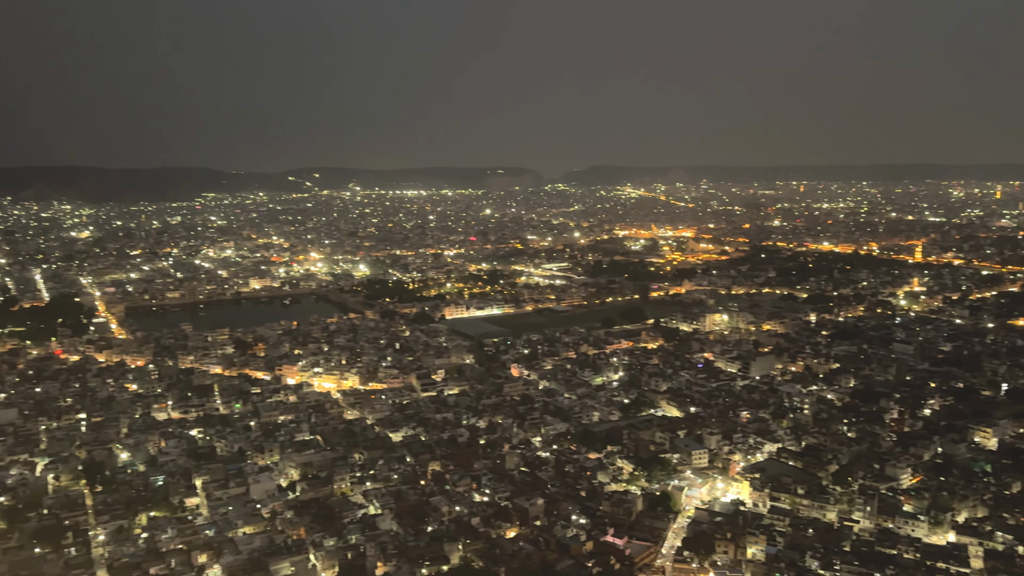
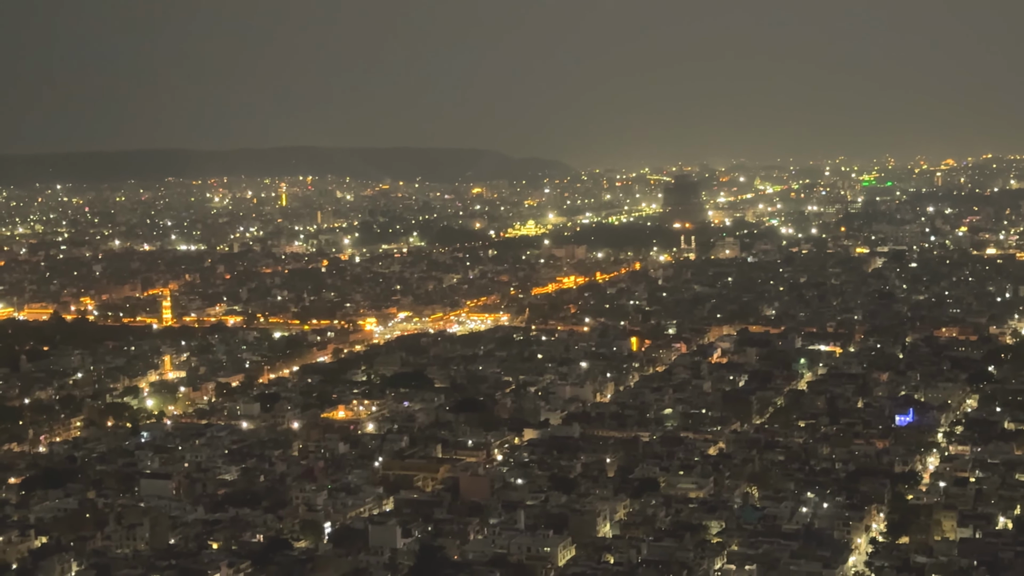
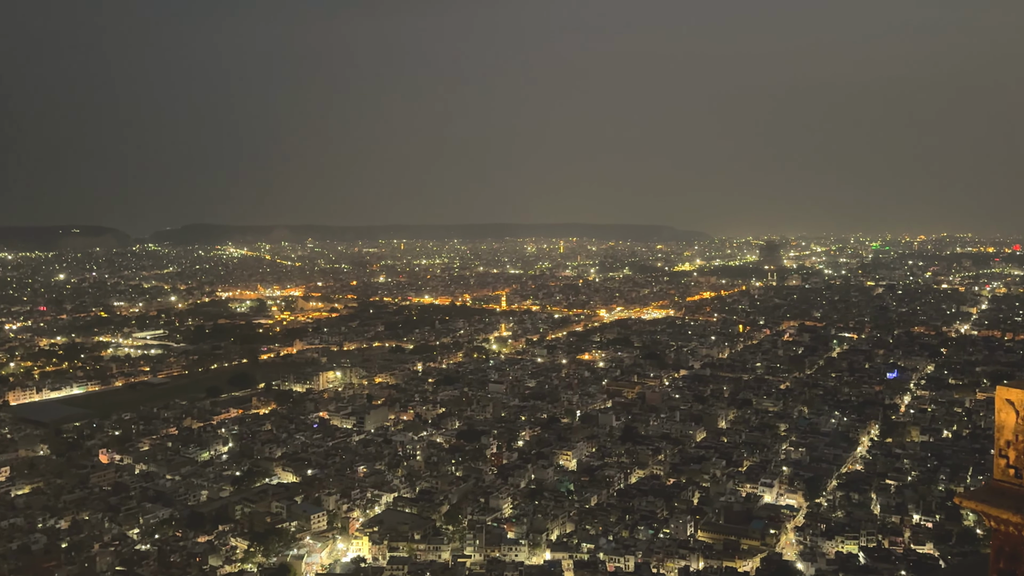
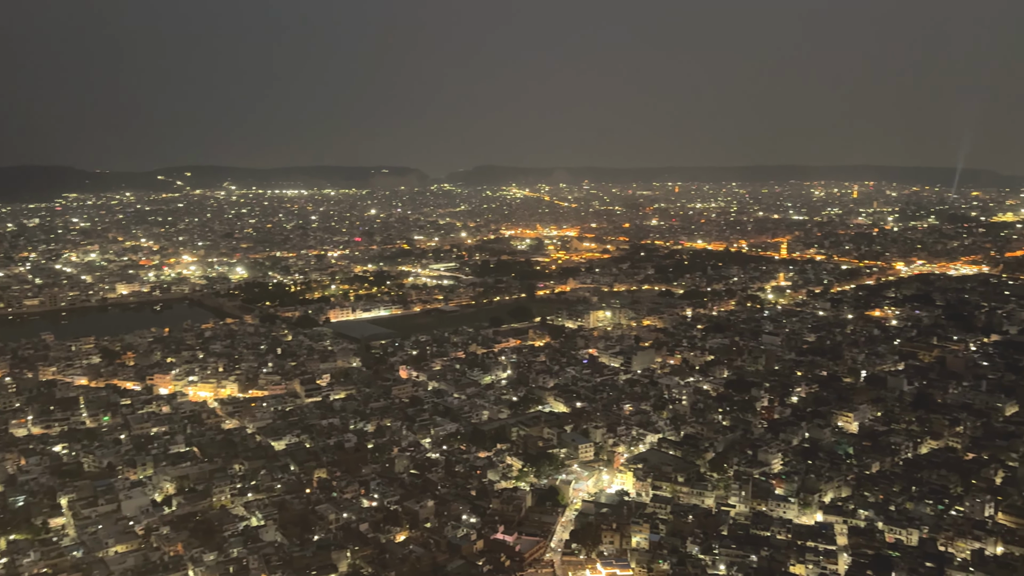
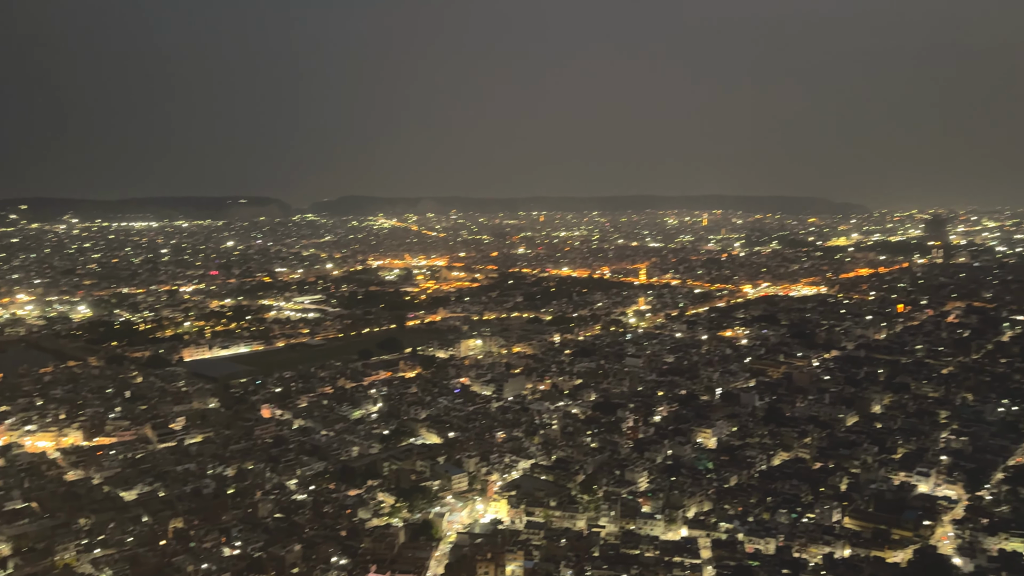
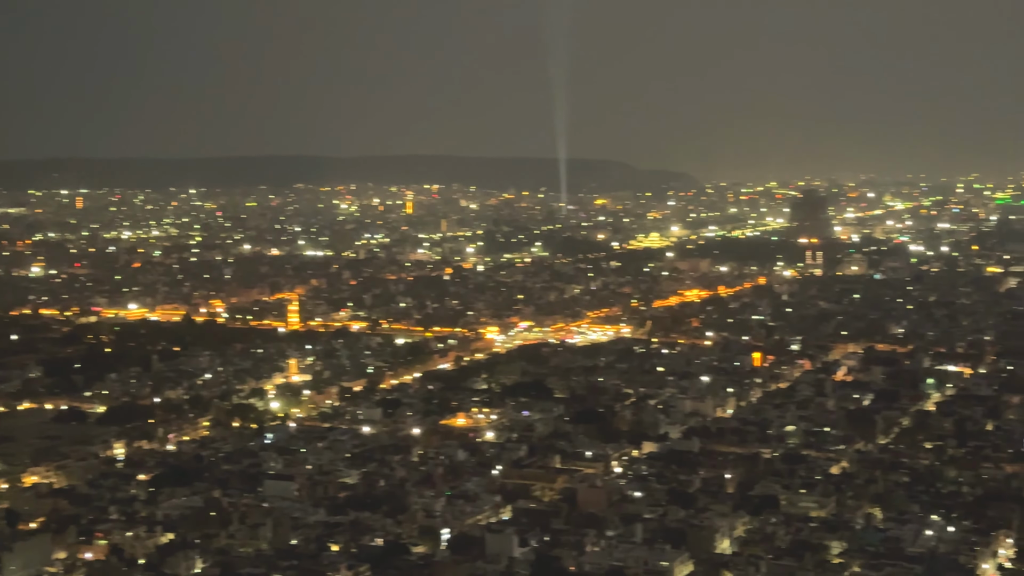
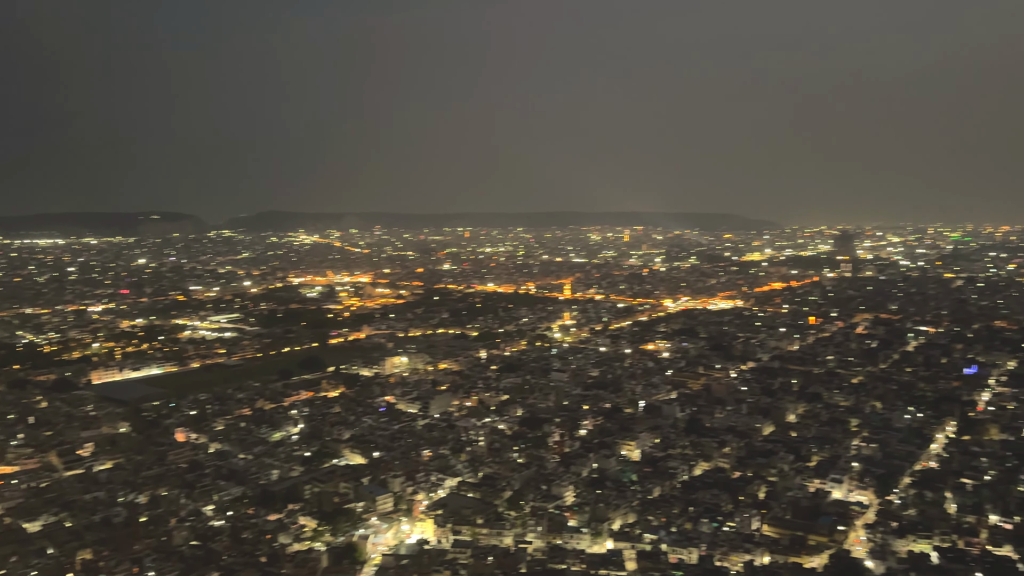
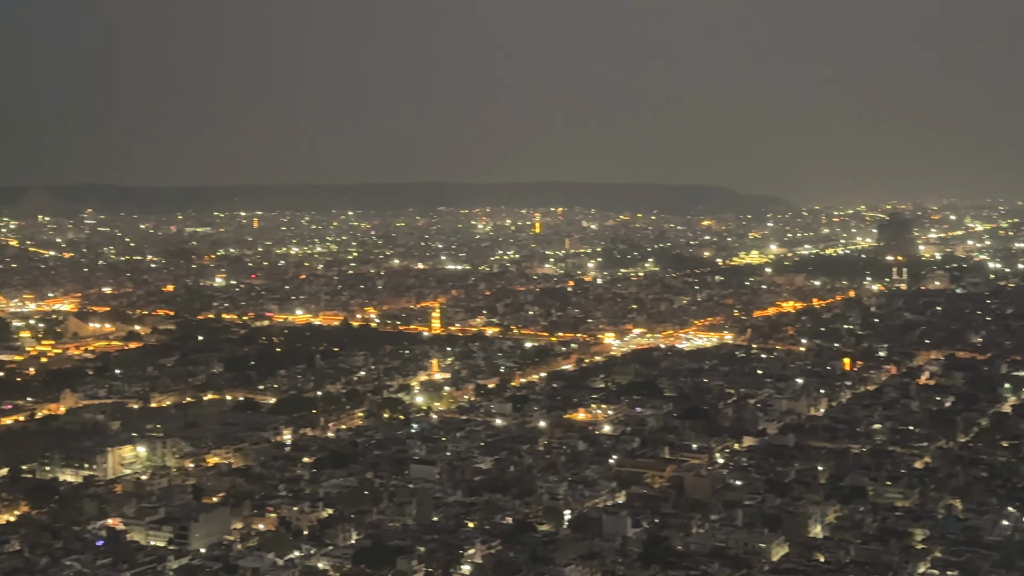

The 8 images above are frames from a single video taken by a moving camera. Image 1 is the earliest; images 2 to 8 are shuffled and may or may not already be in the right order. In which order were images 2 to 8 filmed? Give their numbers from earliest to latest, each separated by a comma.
4, 5, 7, 3, 8, 6, 2
